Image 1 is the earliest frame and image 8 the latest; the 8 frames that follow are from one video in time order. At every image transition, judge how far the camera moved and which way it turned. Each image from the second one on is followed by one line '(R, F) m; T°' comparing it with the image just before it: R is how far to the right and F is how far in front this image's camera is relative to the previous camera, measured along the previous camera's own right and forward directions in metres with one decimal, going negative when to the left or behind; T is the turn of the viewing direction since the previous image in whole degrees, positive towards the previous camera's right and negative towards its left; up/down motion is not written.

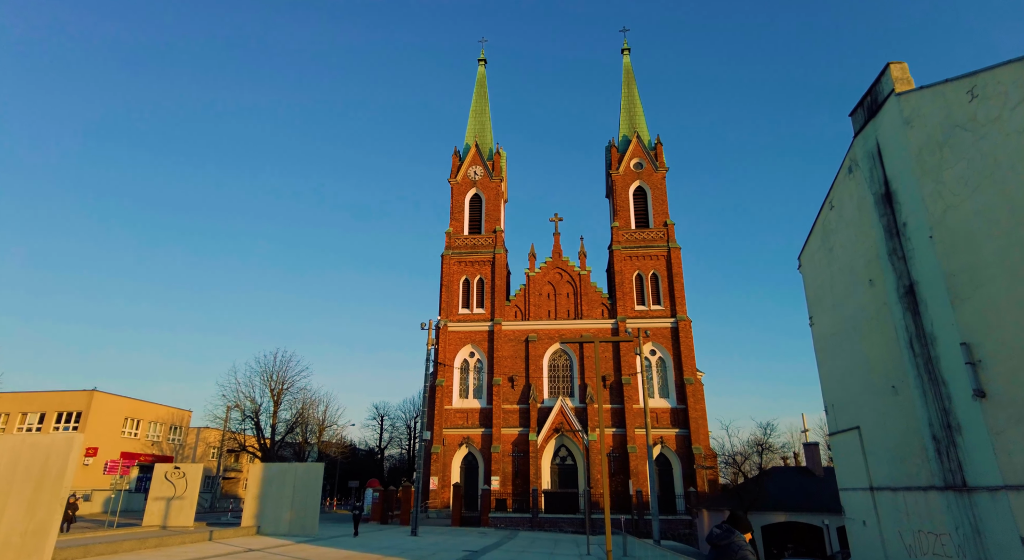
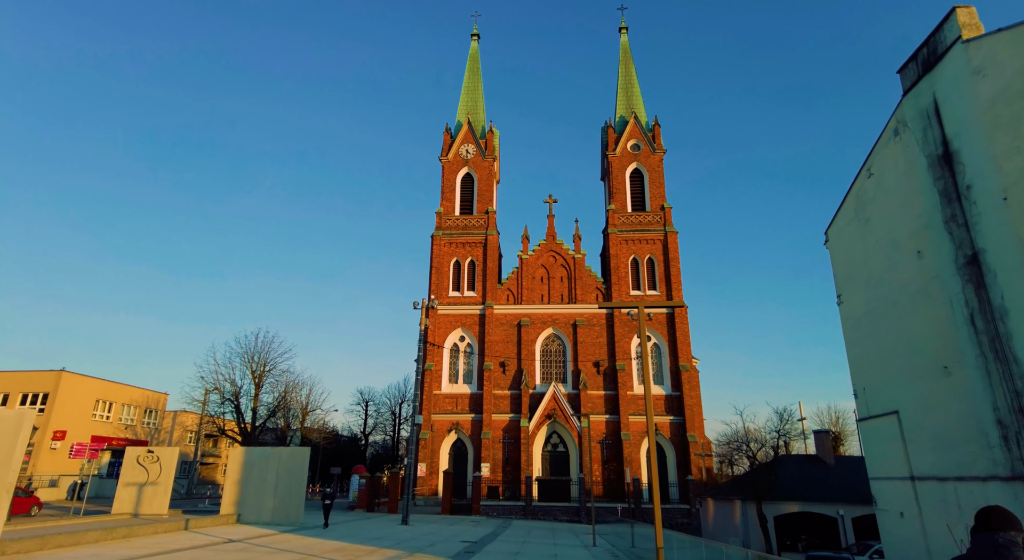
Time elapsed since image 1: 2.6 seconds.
(-0.8, +1.6) m; +2°
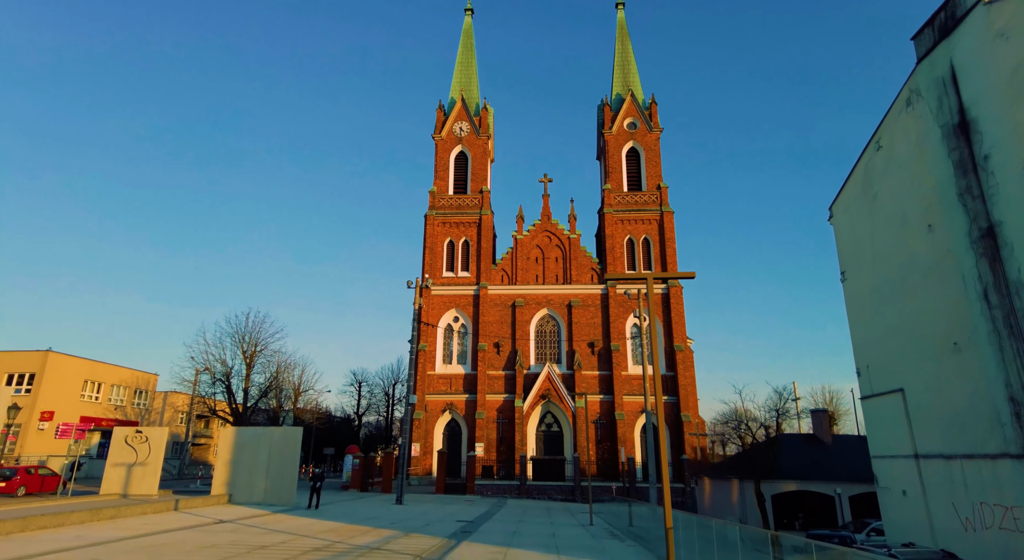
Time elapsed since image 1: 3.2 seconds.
(-0.2, +0.5) m; +1°
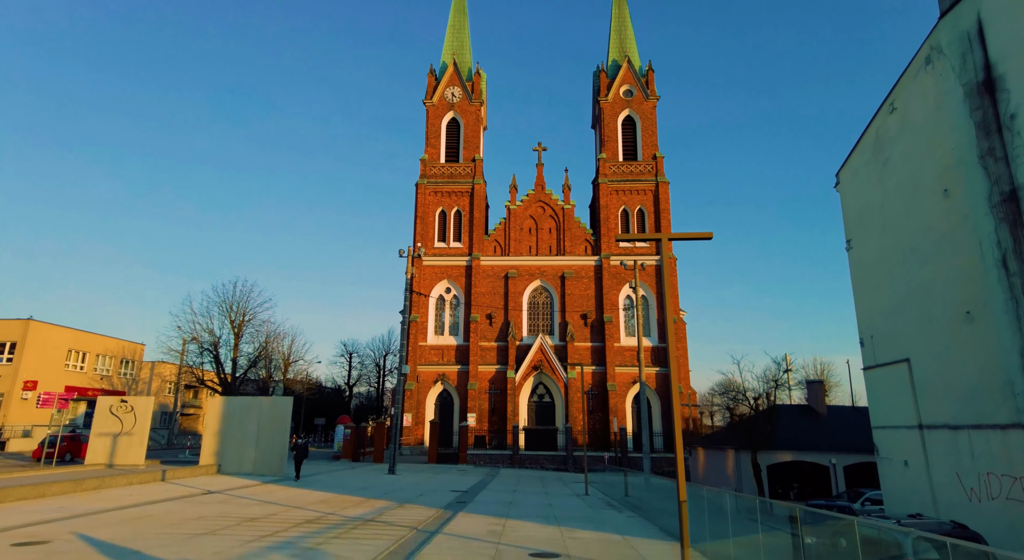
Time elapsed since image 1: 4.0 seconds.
(-0.2, +0.6) m; +1°
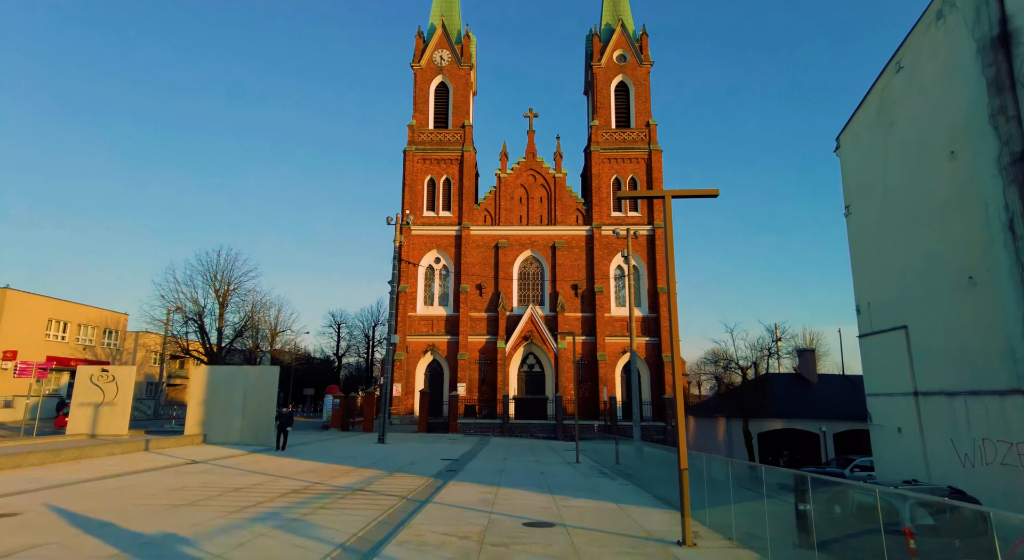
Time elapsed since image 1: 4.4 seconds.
(-0.1, +0.5) m; +1°
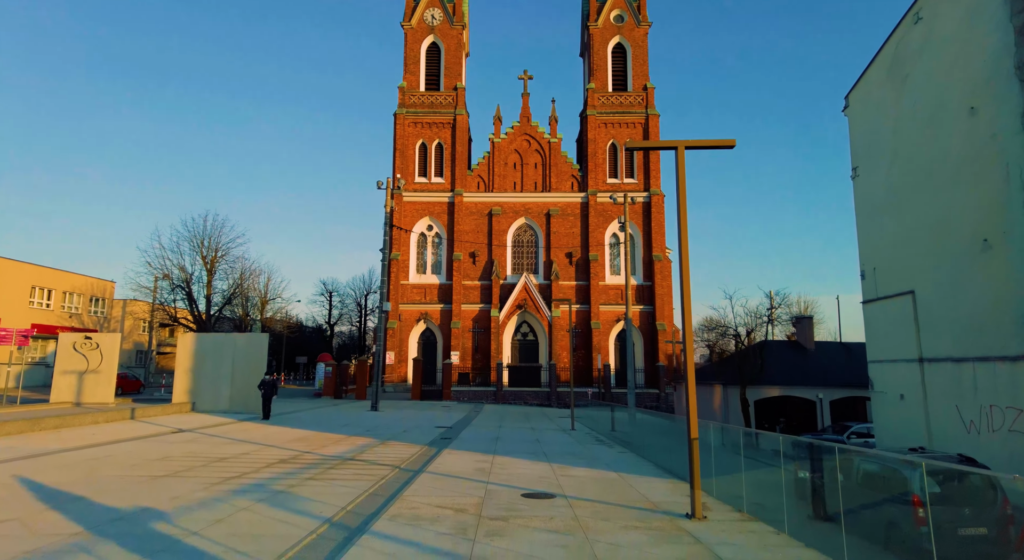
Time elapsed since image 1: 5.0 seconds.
(-0.1, +0.6) m; +1°
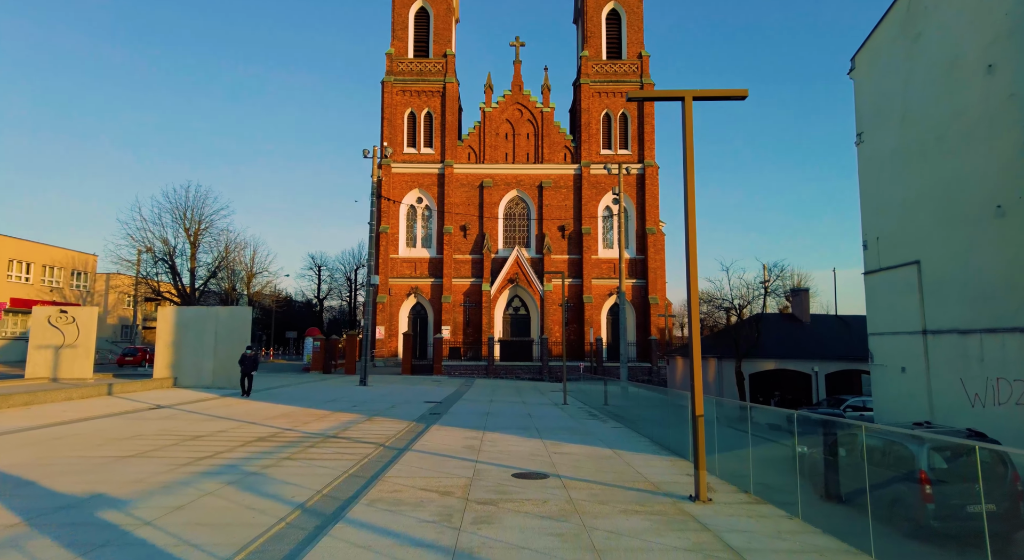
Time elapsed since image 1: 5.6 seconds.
(0.0, +0.6) m; +1°
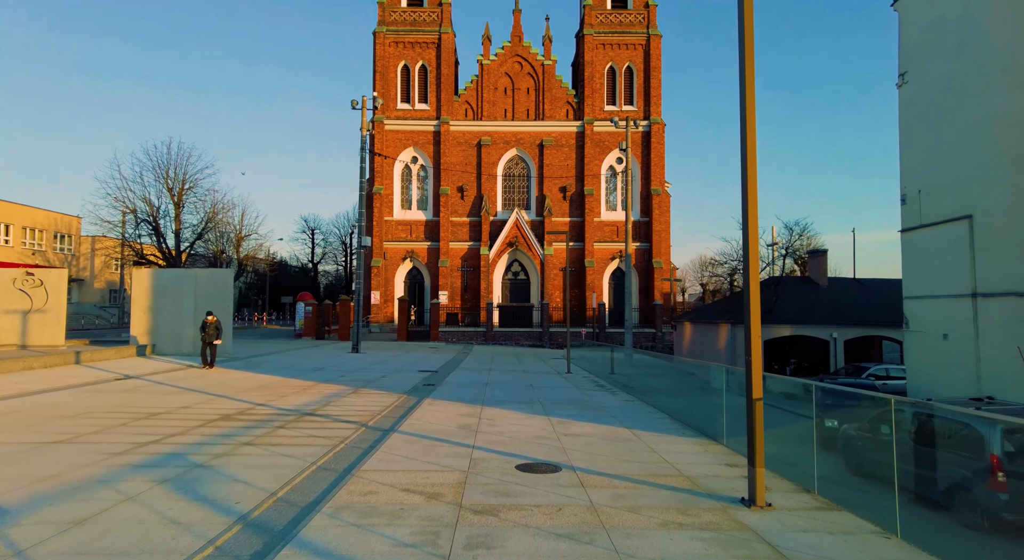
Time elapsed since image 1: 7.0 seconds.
(-0.1, +1.5) m; 0°
